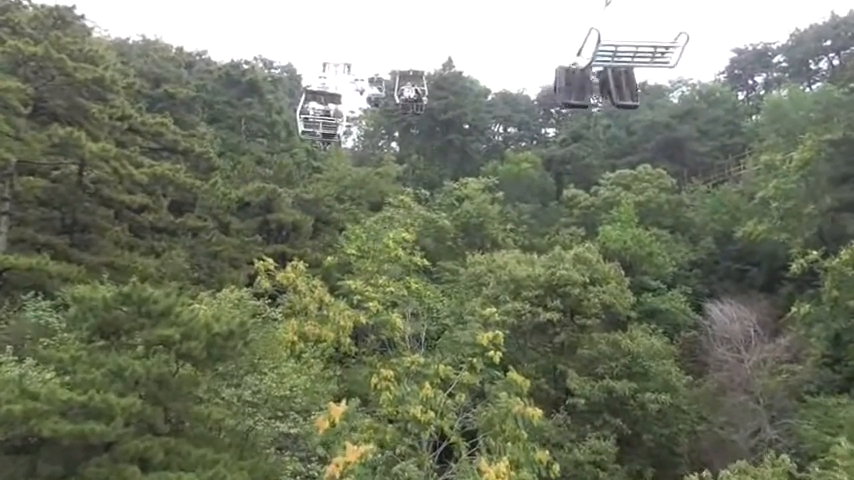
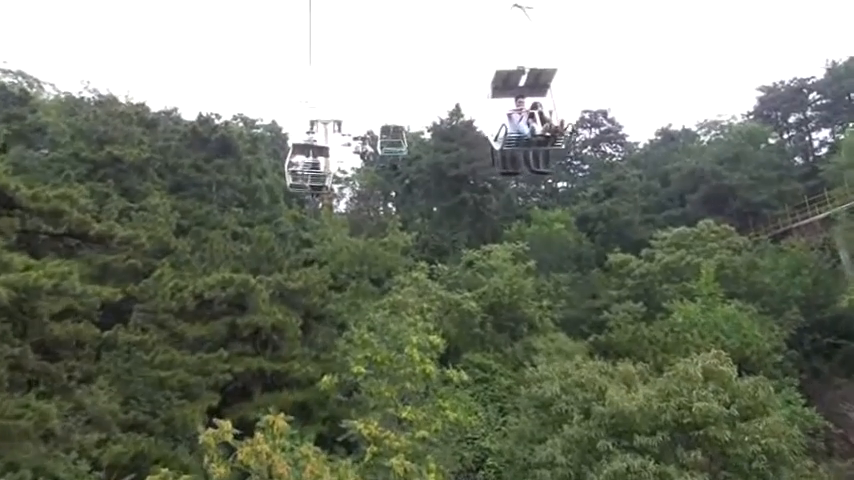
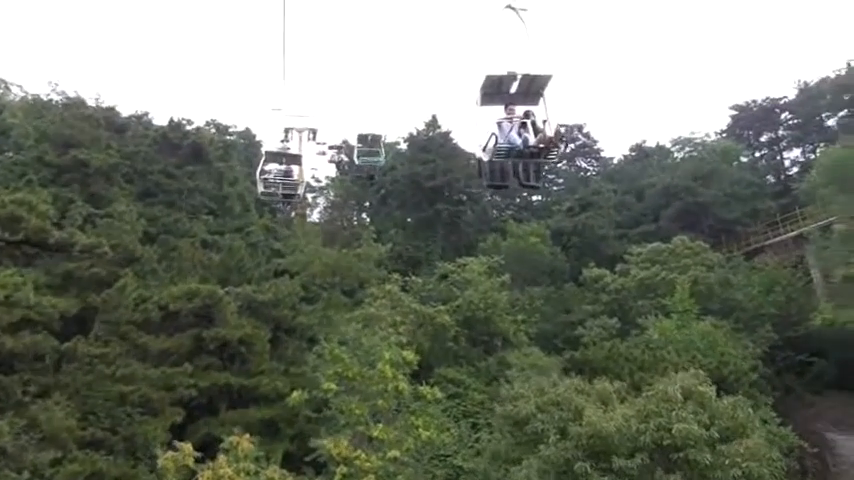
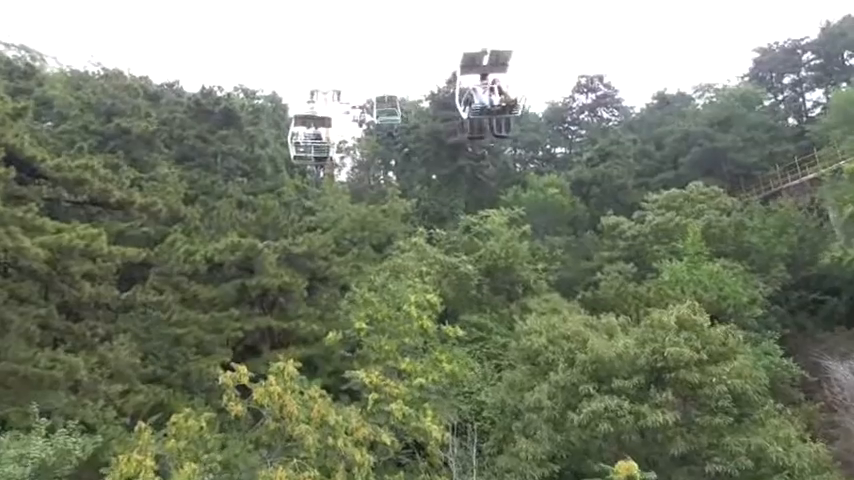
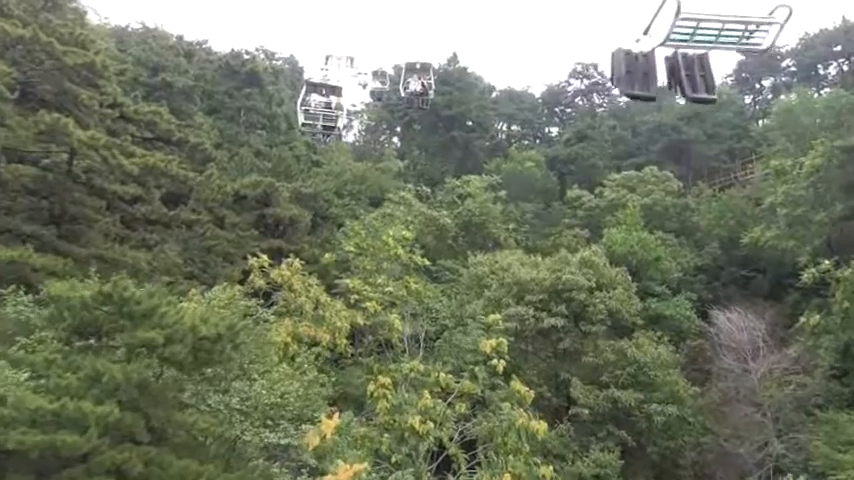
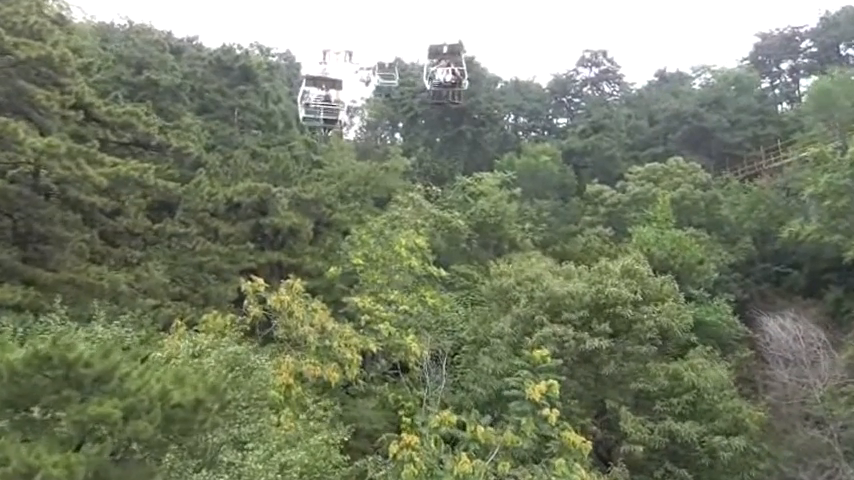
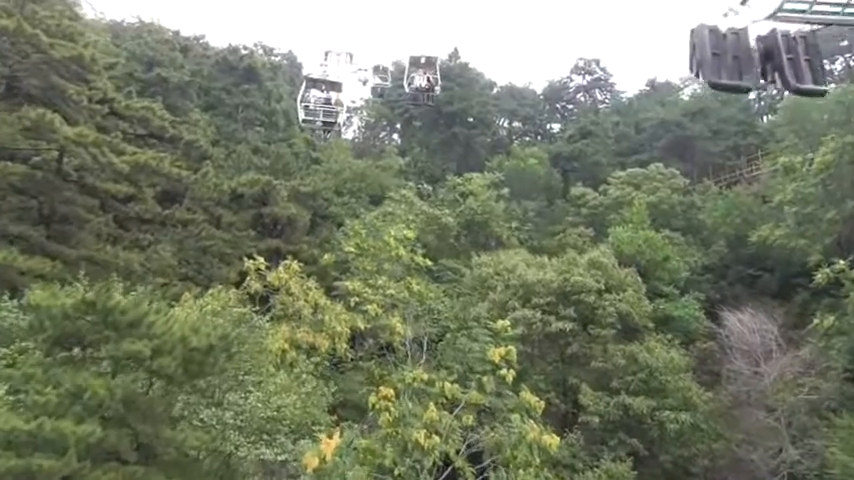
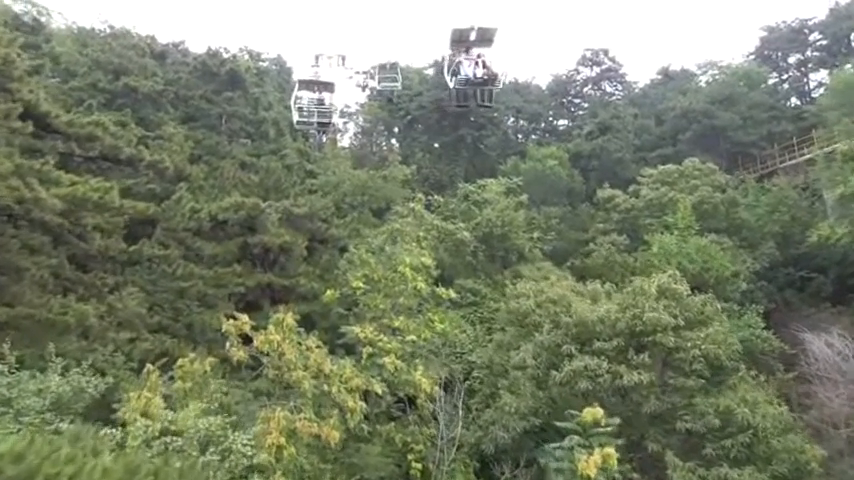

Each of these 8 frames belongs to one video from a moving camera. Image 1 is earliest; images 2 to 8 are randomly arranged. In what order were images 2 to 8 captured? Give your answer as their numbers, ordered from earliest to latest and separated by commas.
5, 7, 6, 8, 4, 2, 3
